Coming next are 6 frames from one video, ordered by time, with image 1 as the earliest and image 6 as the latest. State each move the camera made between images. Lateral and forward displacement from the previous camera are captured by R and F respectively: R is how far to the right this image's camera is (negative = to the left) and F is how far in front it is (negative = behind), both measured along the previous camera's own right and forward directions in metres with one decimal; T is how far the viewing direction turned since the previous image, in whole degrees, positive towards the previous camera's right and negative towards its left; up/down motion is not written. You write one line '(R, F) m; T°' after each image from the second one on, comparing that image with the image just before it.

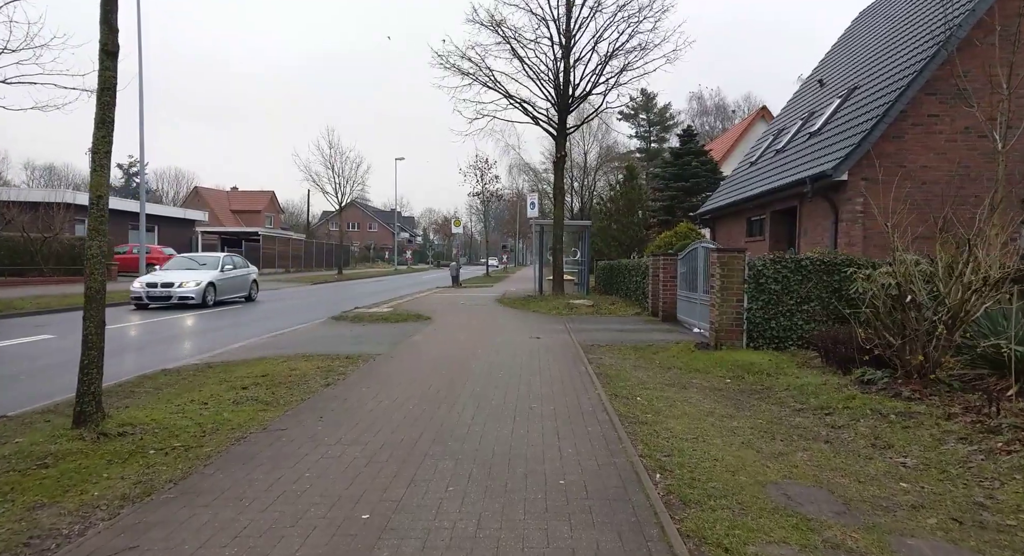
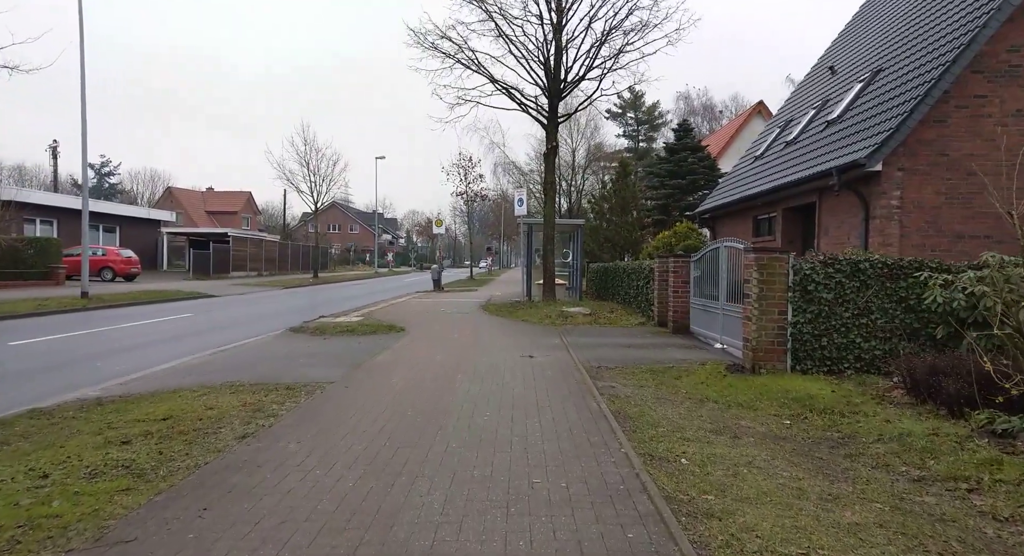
(0.0, +1.9) m; +1°
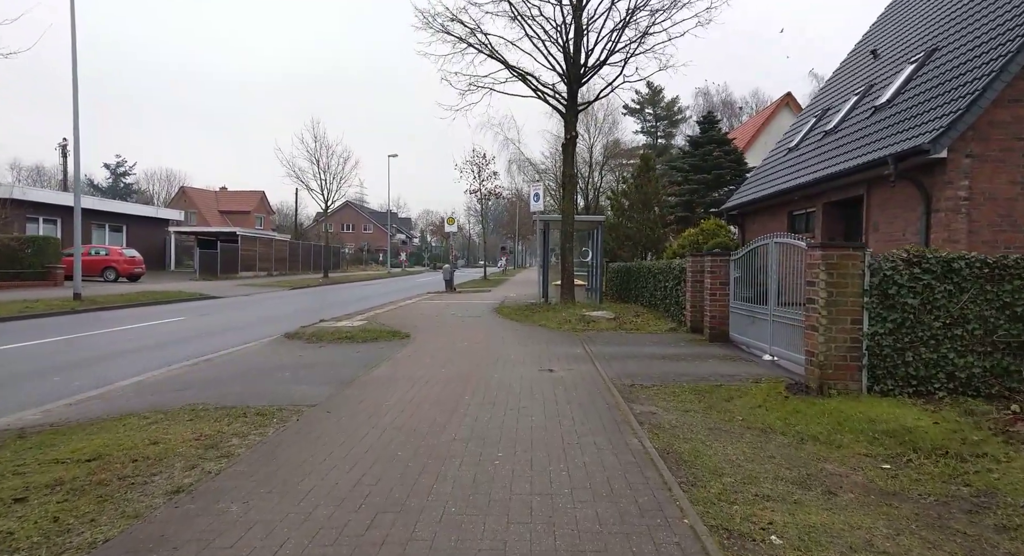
(0.0, +1.3) m; -1°
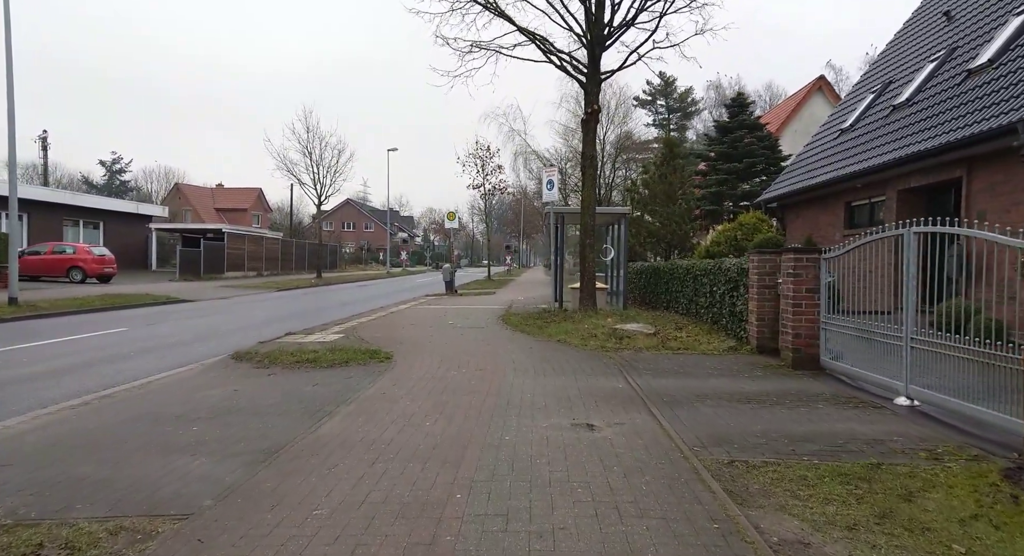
(-0.1, +2.7) m; 0°
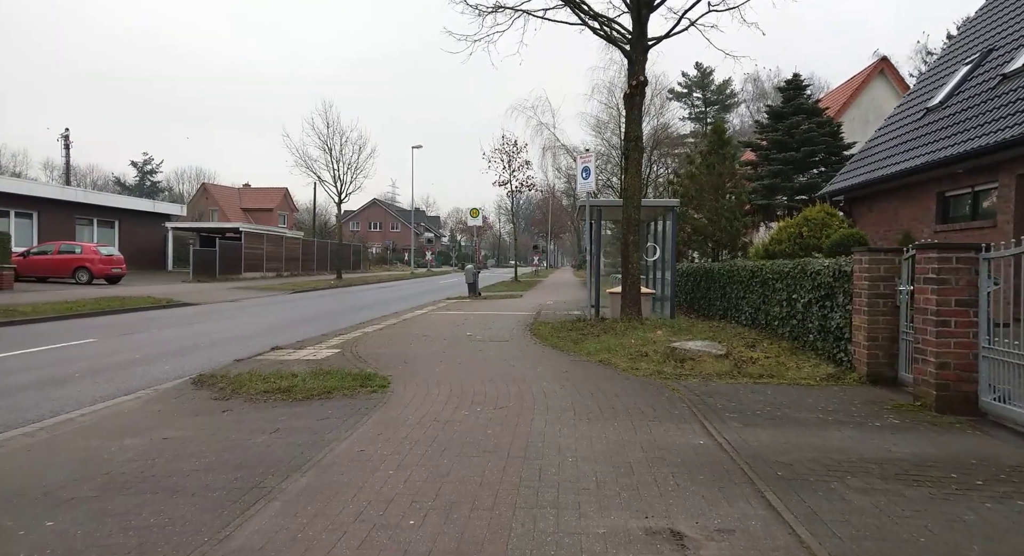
(0.0, +2.1) m; -3°
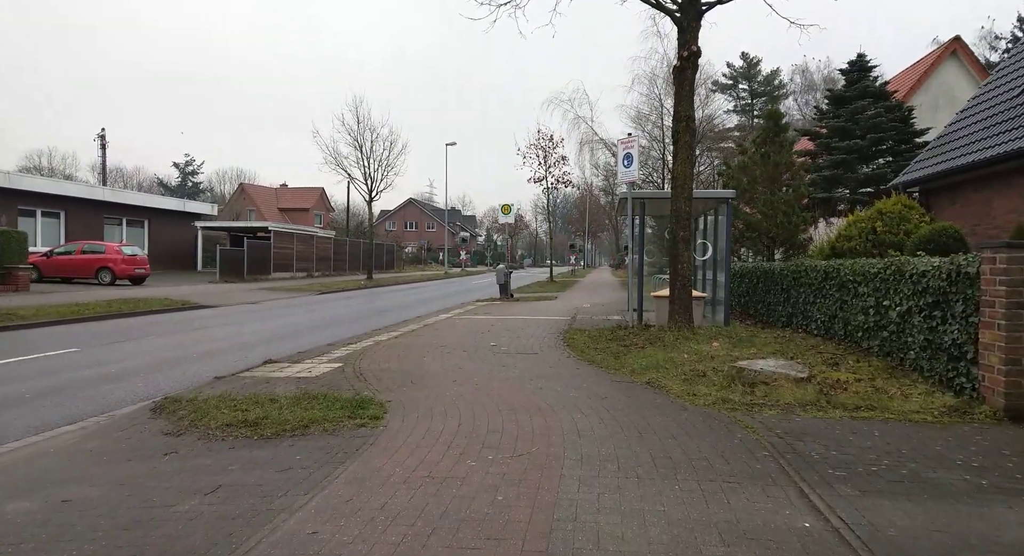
(+0.1, +1.5) m; -3°
